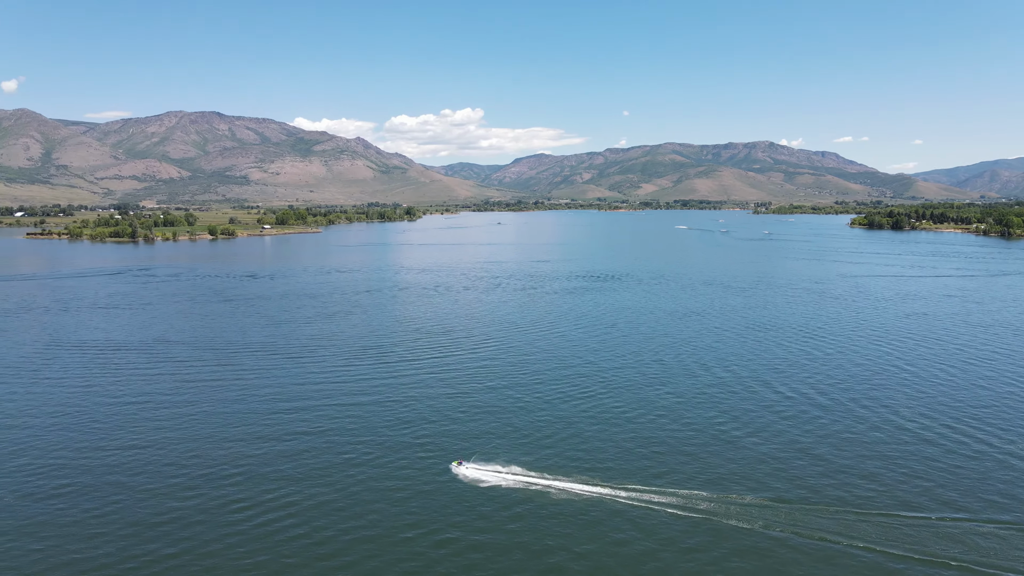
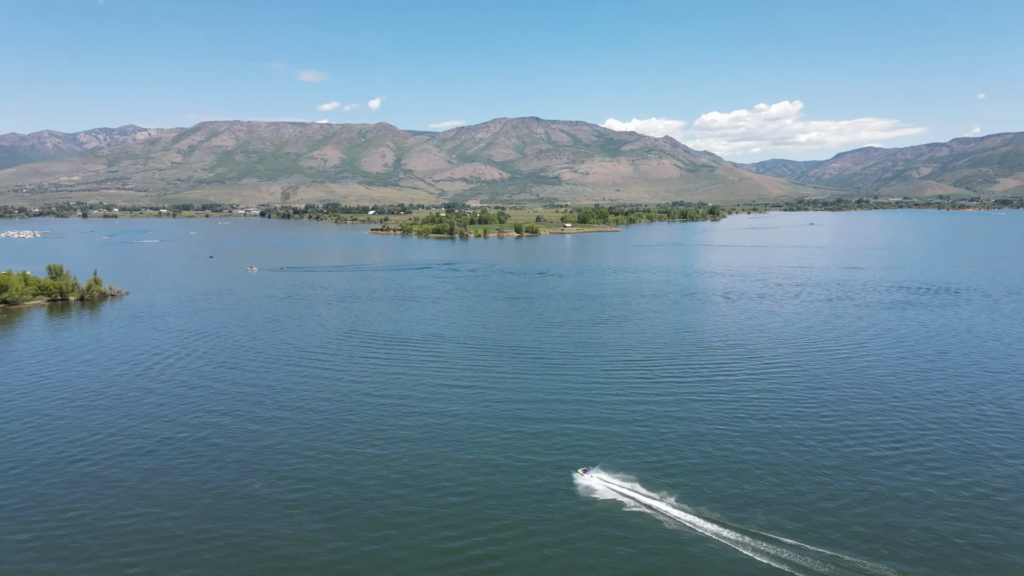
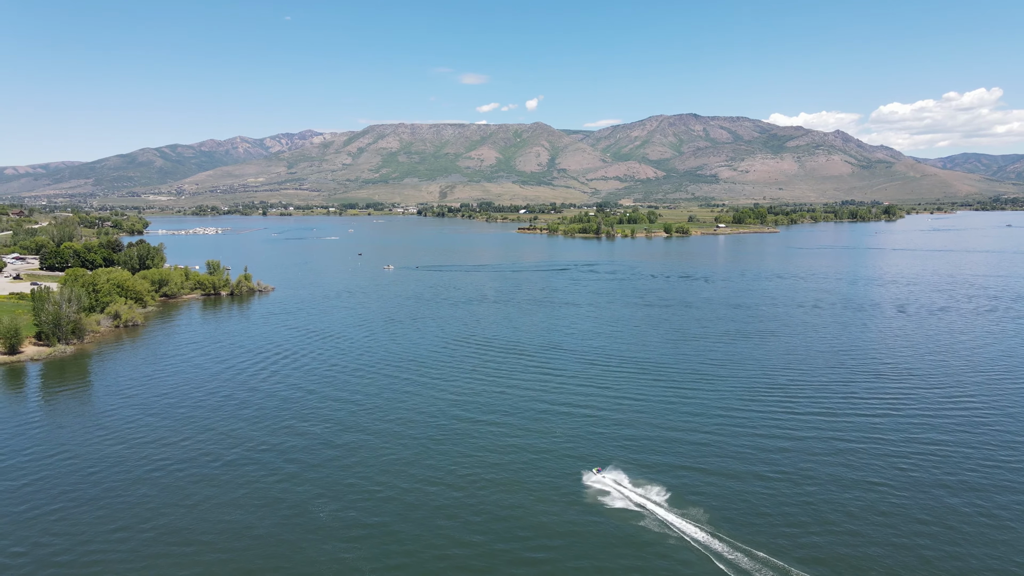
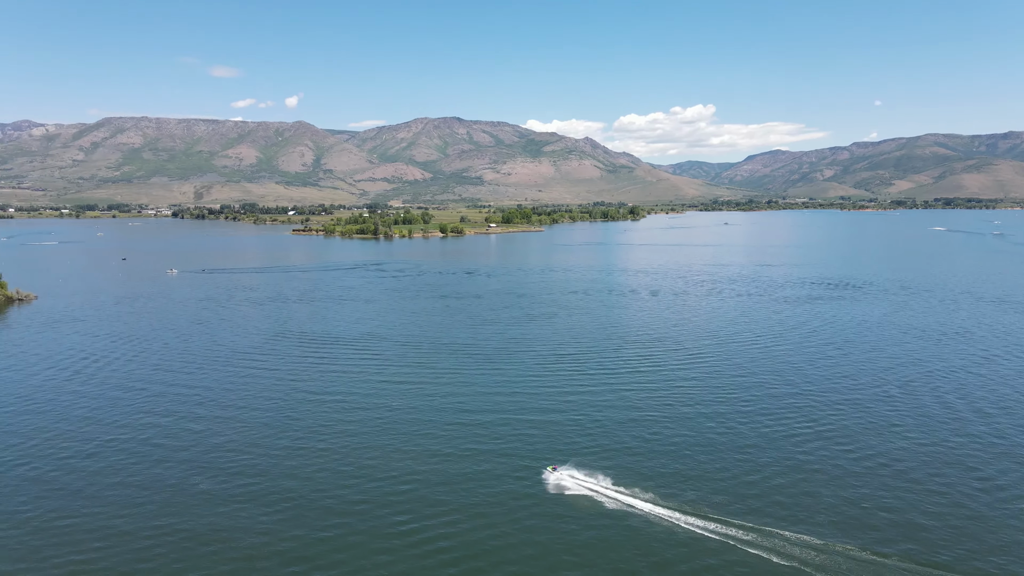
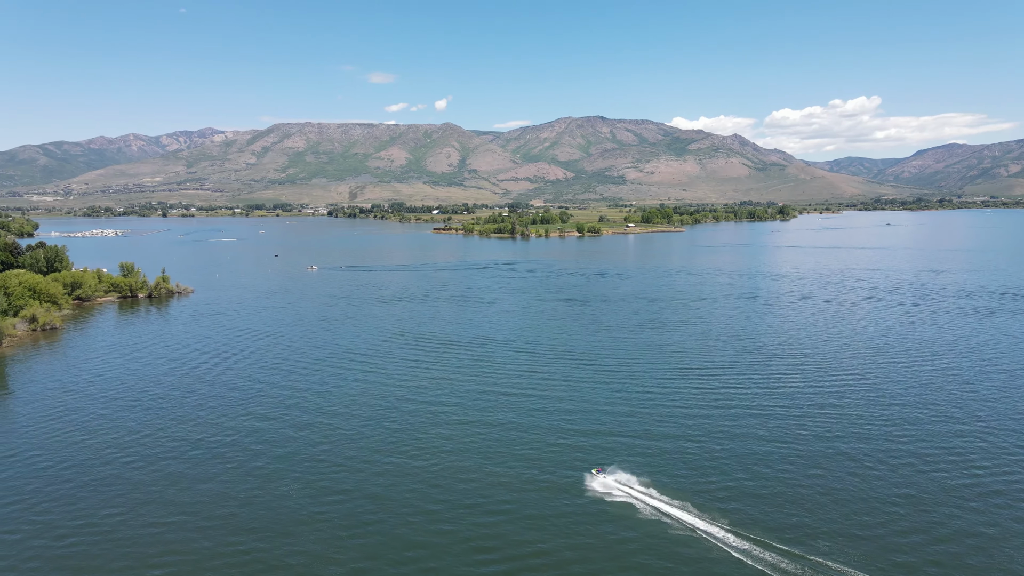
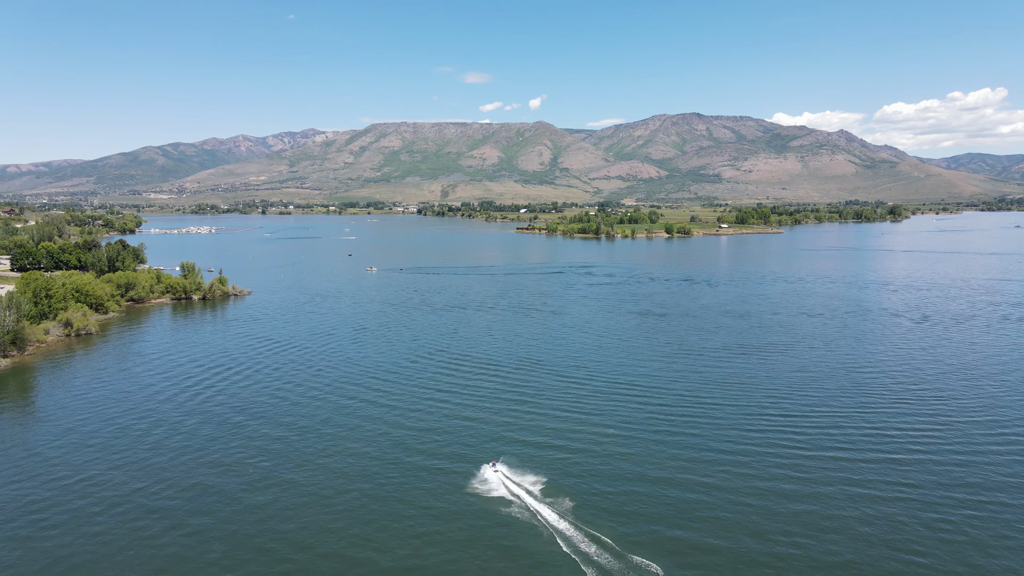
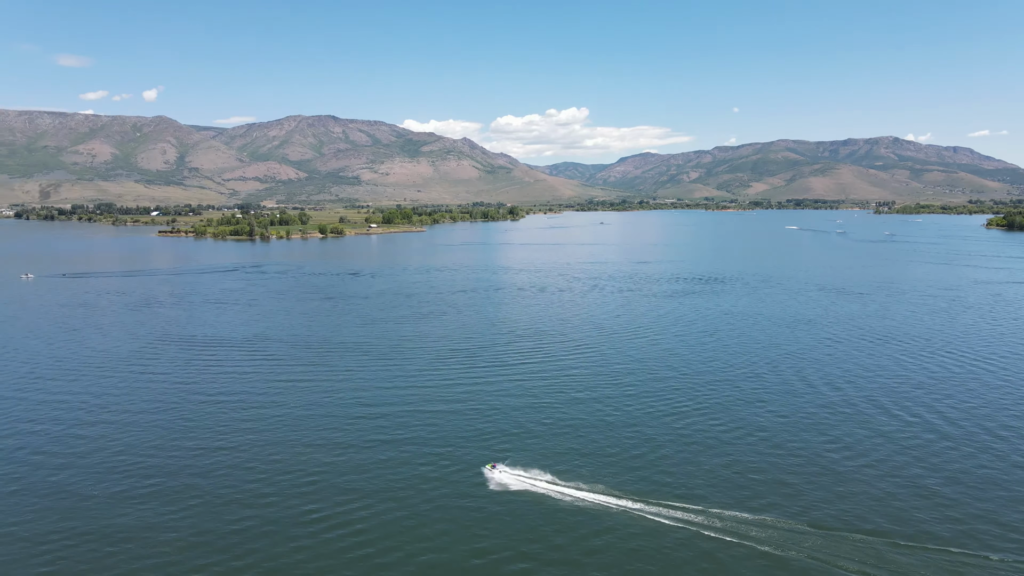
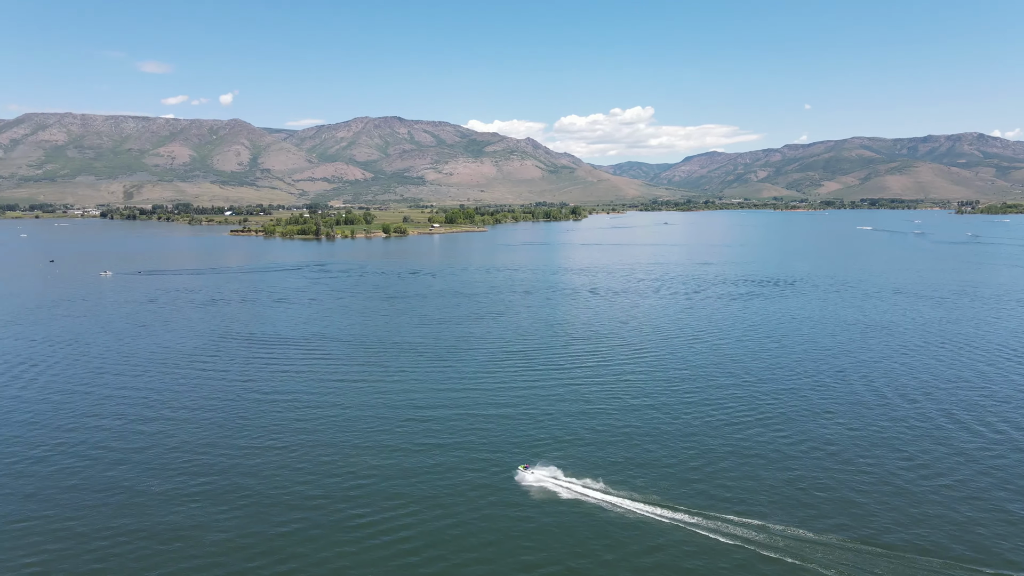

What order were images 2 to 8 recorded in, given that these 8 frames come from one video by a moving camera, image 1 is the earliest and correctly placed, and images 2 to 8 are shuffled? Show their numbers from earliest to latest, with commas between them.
7, 8, 4, 2, 5, 3, 6
